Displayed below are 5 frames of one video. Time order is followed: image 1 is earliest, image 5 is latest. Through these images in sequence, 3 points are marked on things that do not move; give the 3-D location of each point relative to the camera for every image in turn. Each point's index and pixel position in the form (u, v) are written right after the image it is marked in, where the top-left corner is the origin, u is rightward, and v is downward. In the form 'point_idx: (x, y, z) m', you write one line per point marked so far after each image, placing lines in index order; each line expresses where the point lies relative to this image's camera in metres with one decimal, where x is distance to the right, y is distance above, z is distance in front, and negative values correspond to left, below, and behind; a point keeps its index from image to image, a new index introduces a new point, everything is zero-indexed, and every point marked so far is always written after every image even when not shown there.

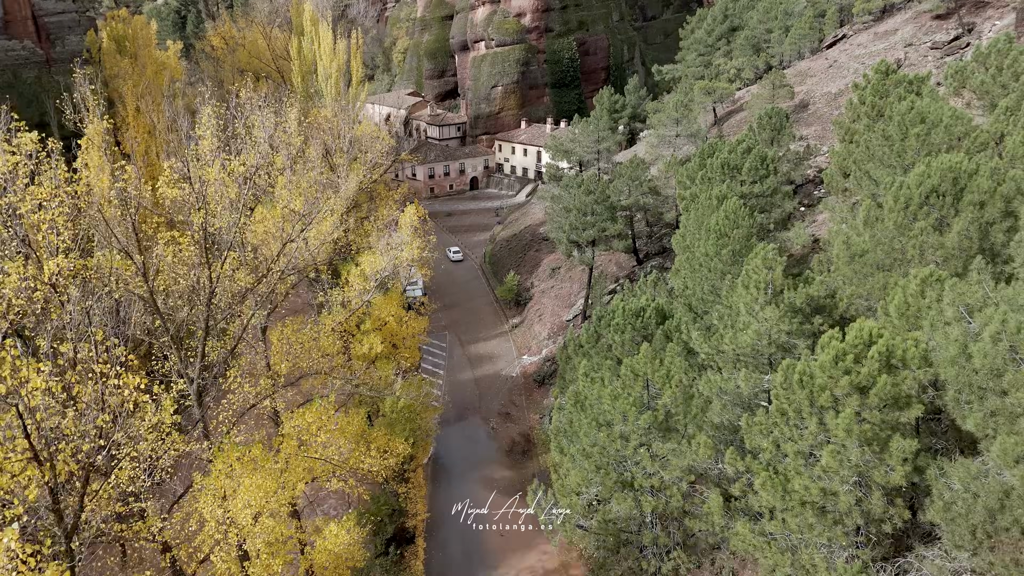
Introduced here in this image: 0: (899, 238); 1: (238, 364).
0: (+7.4, +0.9, +13.1) m
1: (-6.4, -1.8, +15.7) m
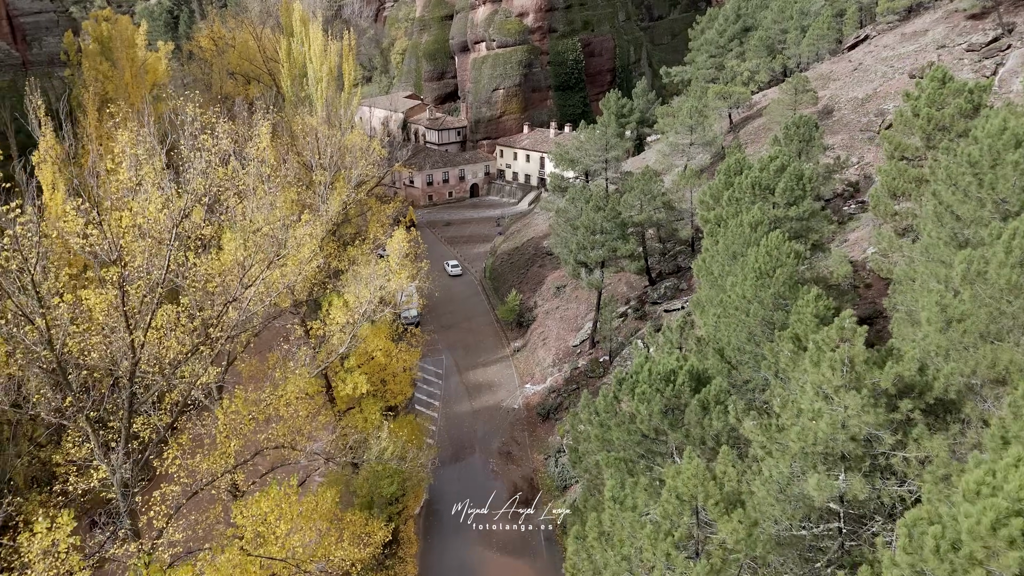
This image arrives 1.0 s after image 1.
0: (+7.5, -0.2, +10.2) m
1: (-6.3, -2.9, +12.8) m
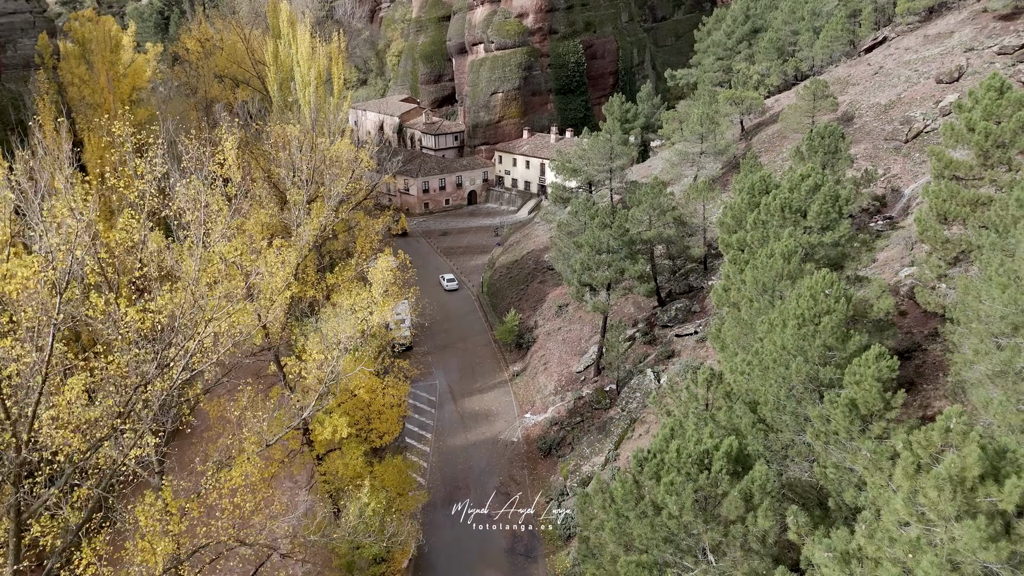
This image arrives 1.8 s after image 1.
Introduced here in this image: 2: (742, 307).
0: (+7.4, -1.2, +7.7) m
1: (-6.4, -3.9, +10.3) m
2: (+6.2, -0.5, +18.5) m
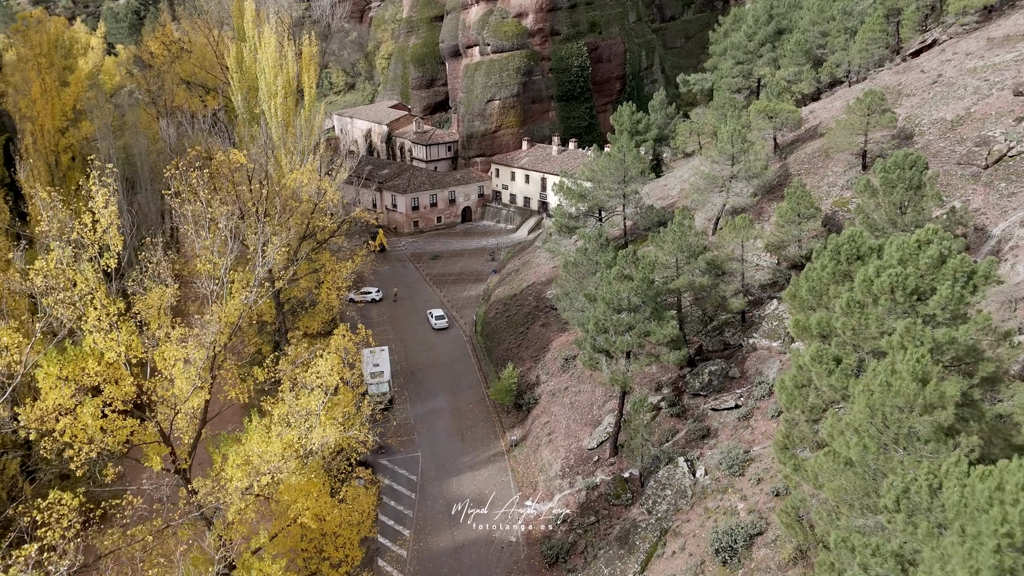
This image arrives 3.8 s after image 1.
0: (+7.4, -3.4, +2.0) m
1: (-6.4, -6.2, +4.6) m
2: (+6.2, -2.8, +12.8) m
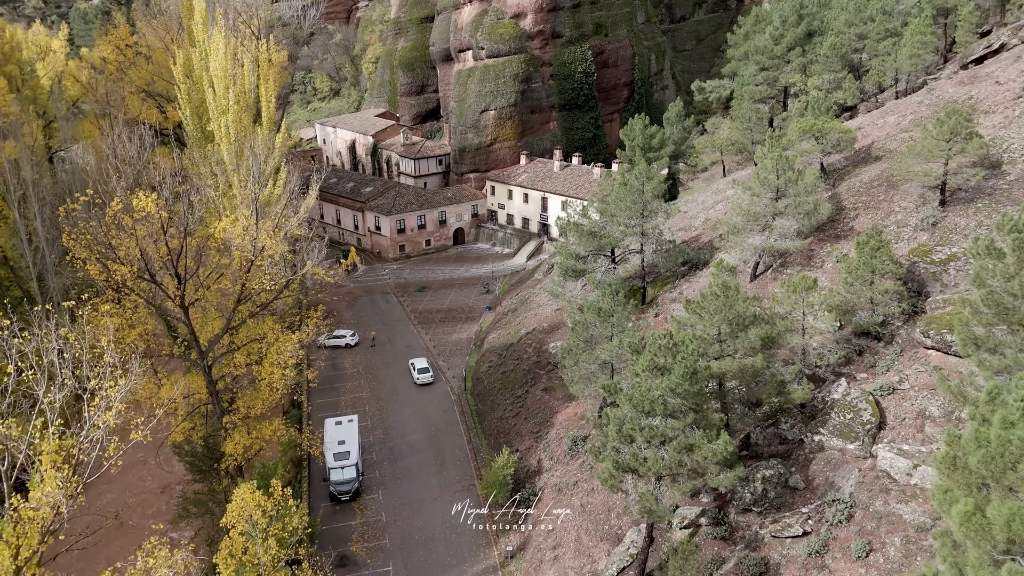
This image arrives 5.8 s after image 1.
0: (+7.3, -5.8, -4.0) m
1: (-6.5, -8.6, -1.4) m
2: (+6.0, -5.1, +6.8) m
